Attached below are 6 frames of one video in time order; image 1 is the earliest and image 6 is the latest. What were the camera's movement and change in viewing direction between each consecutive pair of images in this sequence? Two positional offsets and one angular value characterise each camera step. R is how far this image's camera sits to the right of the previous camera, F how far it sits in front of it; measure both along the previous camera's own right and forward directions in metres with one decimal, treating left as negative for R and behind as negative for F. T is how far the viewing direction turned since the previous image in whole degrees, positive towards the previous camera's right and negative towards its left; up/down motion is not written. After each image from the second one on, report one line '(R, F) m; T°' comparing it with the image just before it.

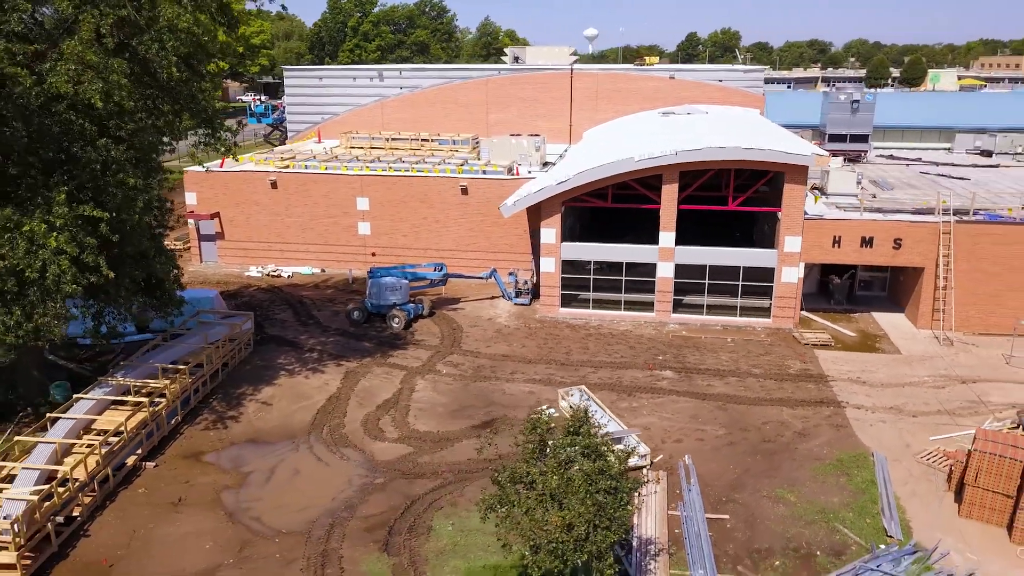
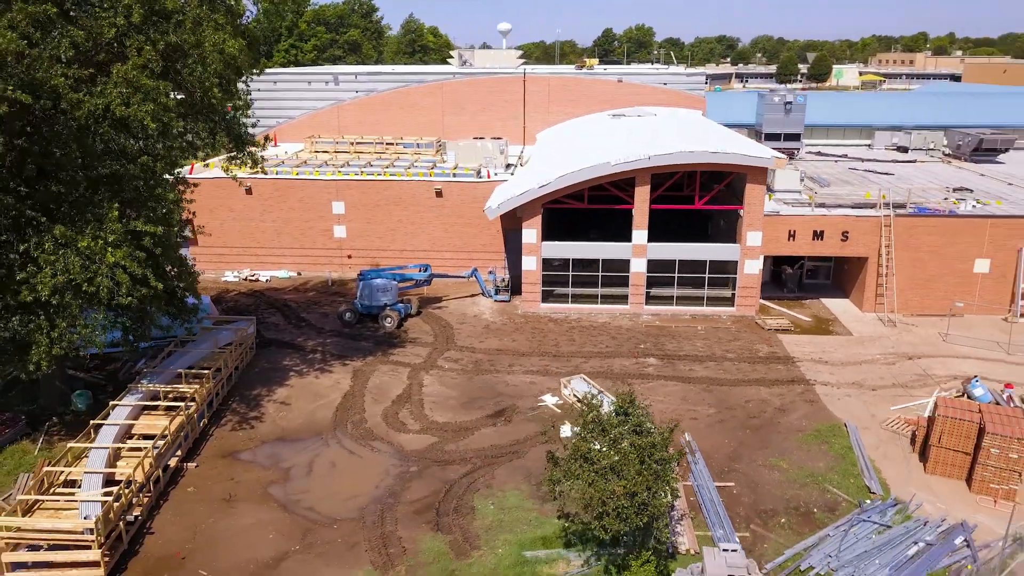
(-2.3, -1.5) m; +6°
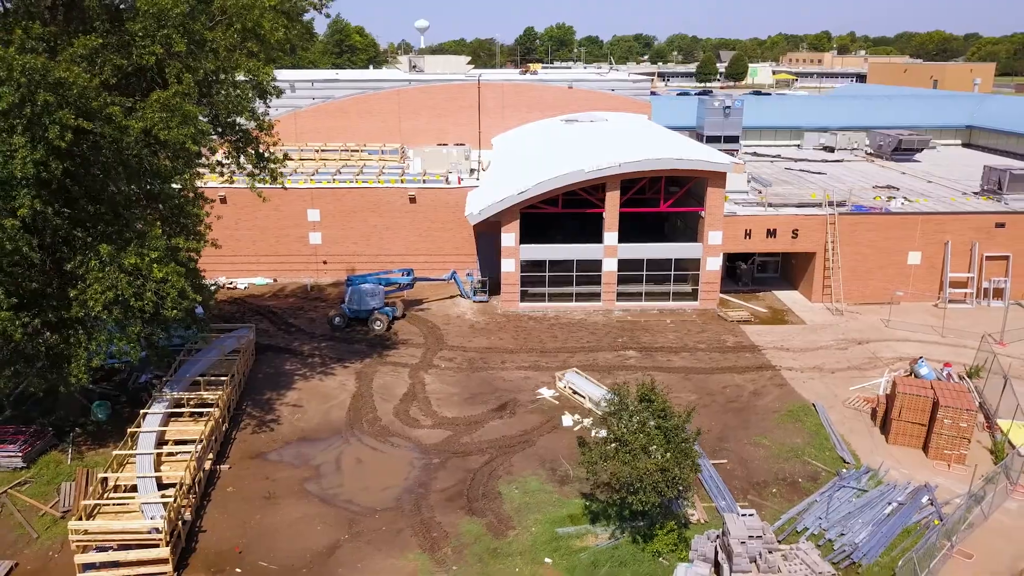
(-2.2, -1.5) m; +5°
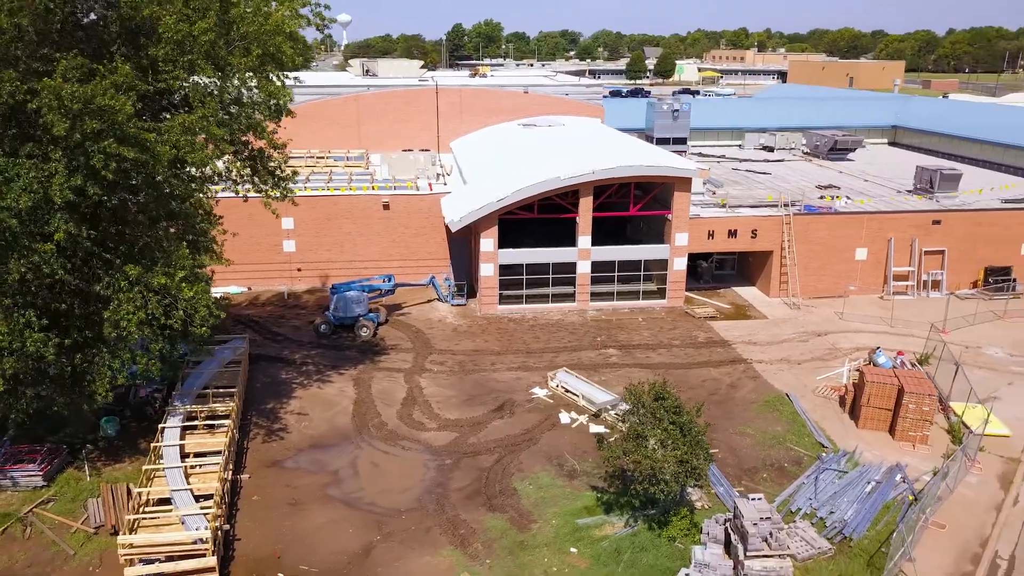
(-2.0, -1.0) m; +5°
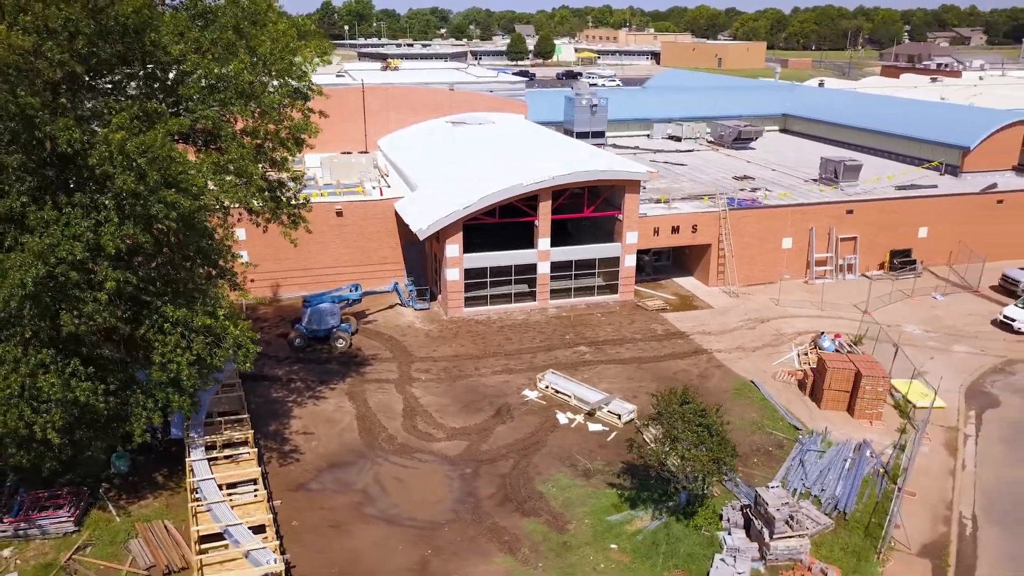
(-3.6, -0.8) m; +9°
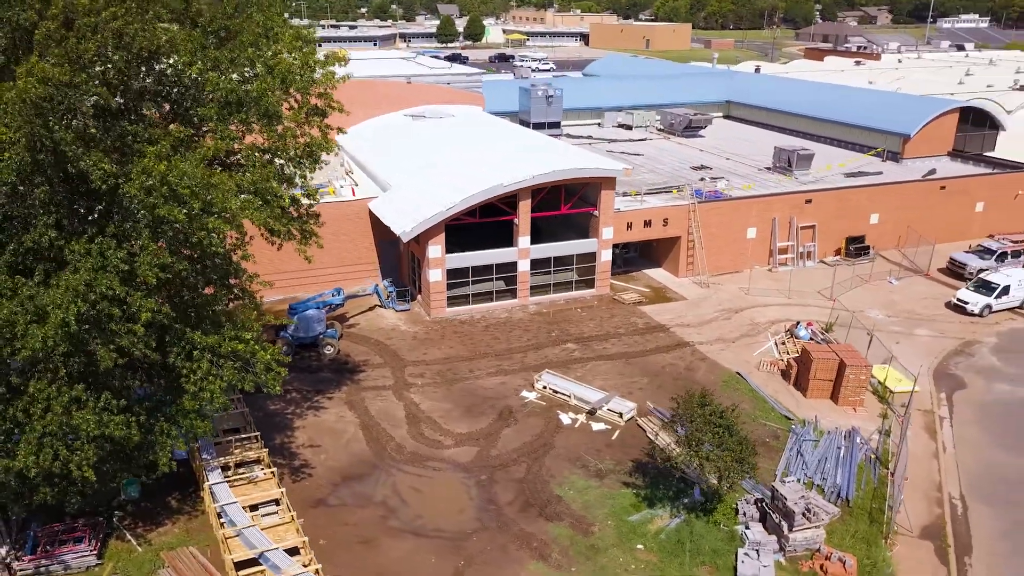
(-2.3, -0.1) m; +5°
